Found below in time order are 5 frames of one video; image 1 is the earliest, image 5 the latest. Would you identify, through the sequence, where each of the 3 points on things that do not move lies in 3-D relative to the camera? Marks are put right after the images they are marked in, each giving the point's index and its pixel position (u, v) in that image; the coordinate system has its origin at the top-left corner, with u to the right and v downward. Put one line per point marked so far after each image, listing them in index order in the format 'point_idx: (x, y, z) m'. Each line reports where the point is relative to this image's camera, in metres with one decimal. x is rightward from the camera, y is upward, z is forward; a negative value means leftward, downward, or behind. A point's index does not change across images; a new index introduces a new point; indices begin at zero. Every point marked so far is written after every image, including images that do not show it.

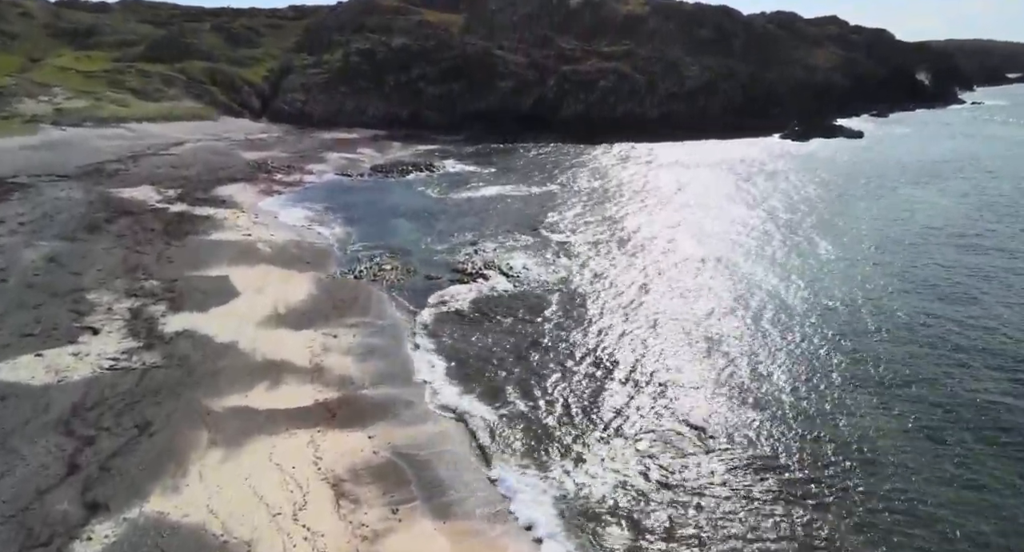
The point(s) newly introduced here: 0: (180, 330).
0: (-12.0, -2.0, +19.4) m
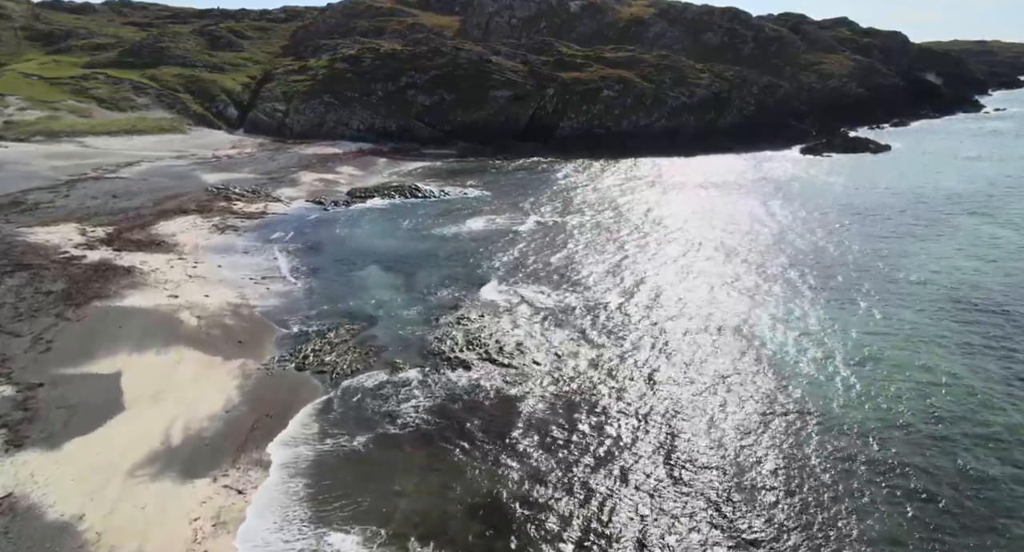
0: (-12.4, -5.3, +13.0) m
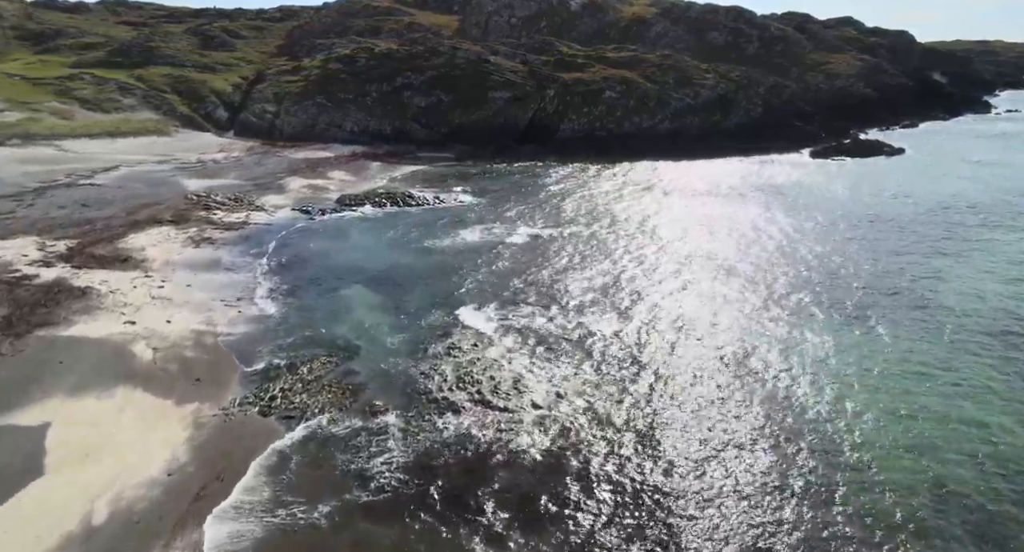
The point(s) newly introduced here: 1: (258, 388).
0: (-12.5, -6.3, +10.3) m
1: (-9.1, -4.0, +19.1) m
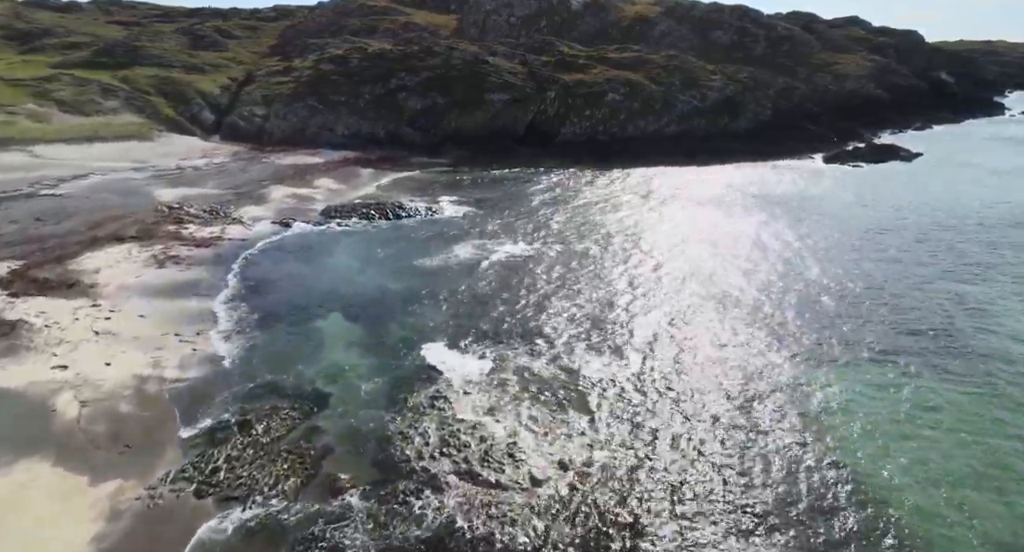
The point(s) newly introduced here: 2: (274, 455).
0: (-12.7, -7.6, +7.0) m
1: (-9.3, -5.3, +15.8) m
2: (-7.2, -5.4, +16.2) m
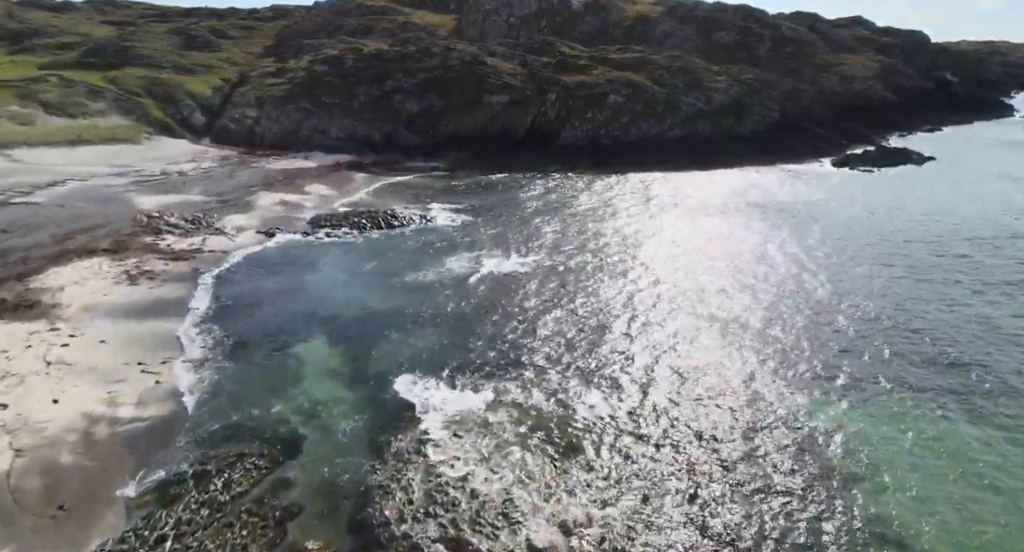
0: (-12.8, -8.5, +4.9) m
1: (-9.4, -6.2, +13.7) m
2: (-7.3, -6.3, +14.0) m
